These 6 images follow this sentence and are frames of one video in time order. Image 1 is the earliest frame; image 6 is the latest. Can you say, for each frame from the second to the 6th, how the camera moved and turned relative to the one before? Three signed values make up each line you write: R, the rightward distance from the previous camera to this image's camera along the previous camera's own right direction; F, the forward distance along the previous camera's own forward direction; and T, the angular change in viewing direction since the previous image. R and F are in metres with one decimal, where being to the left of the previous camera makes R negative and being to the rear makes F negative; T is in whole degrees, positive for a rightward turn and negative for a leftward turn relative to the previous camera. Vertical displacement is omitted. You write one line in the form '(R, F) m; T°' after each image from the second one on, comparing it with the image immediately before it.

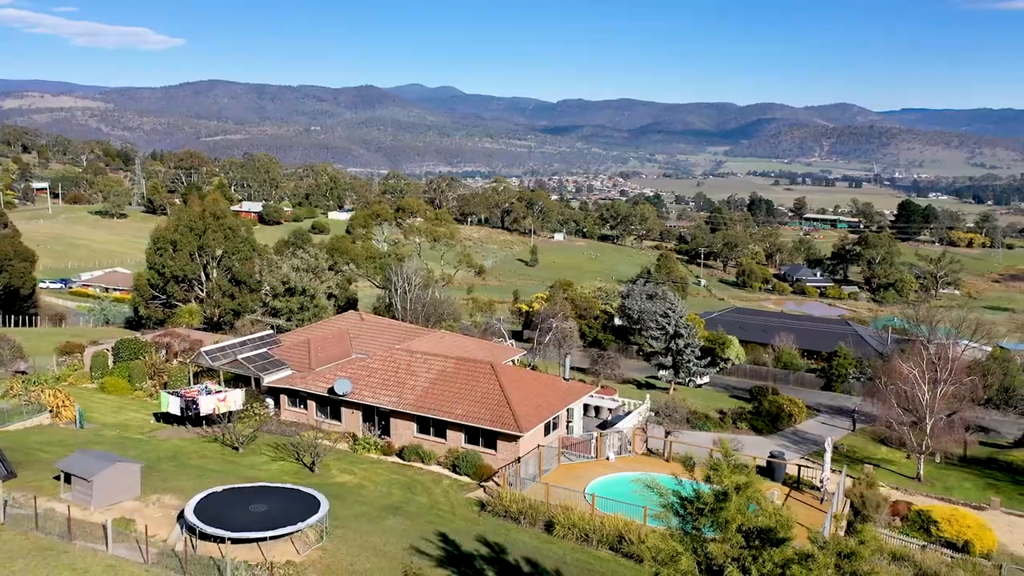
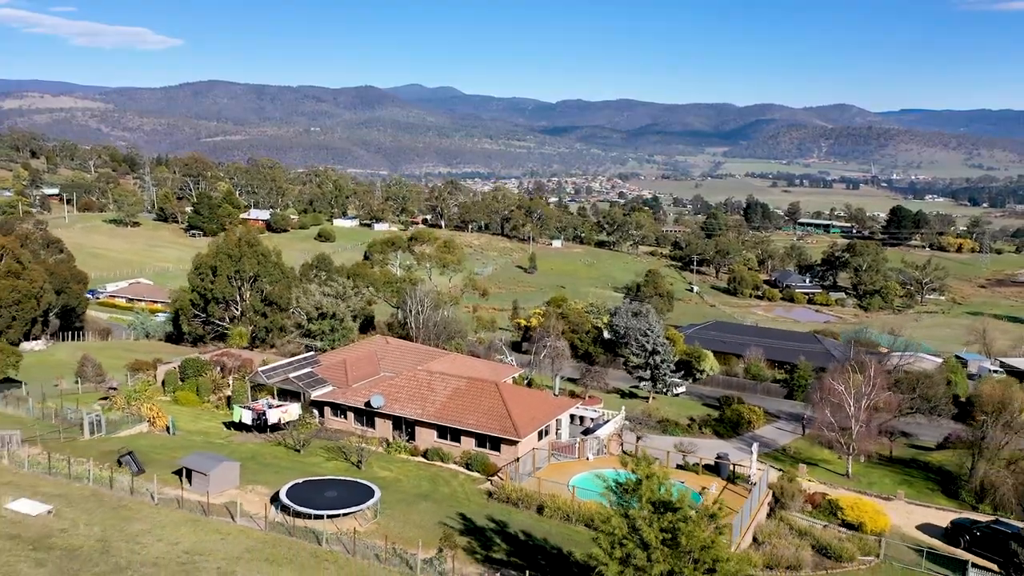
(0.0, -2.4) m; 0°
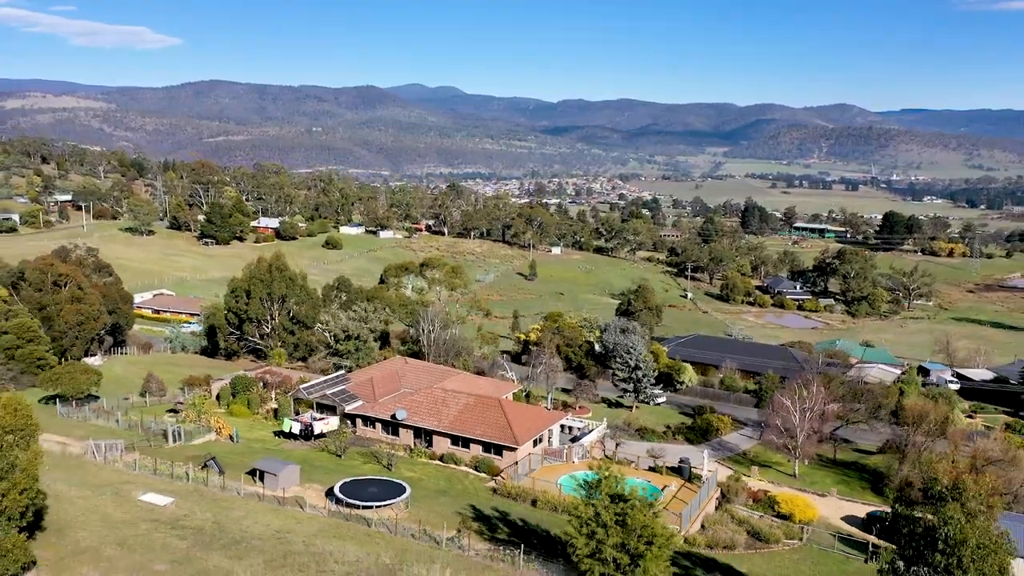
(0.0, -2.5) m; 0°
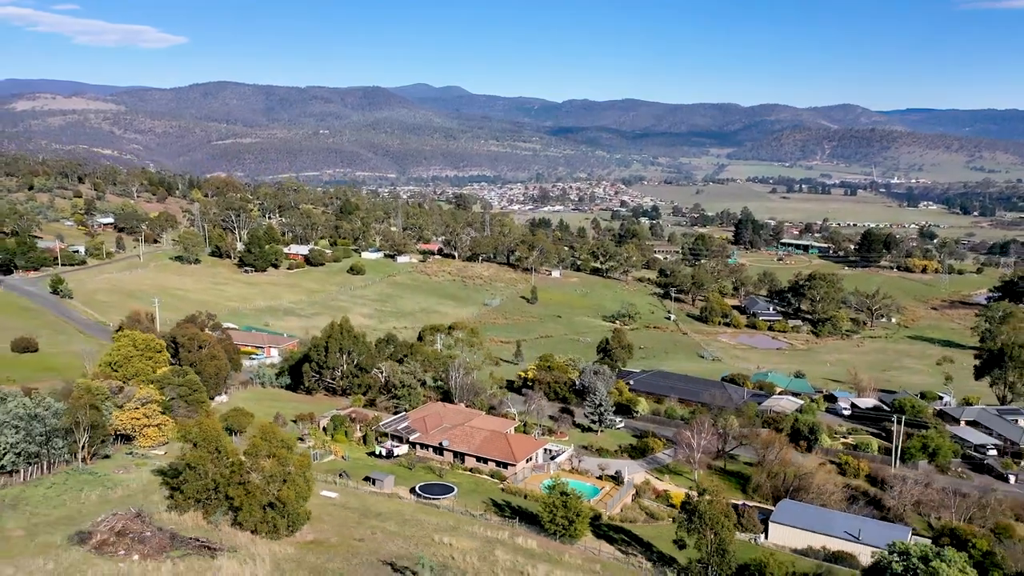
(+0.1, -9.0) m; 0°
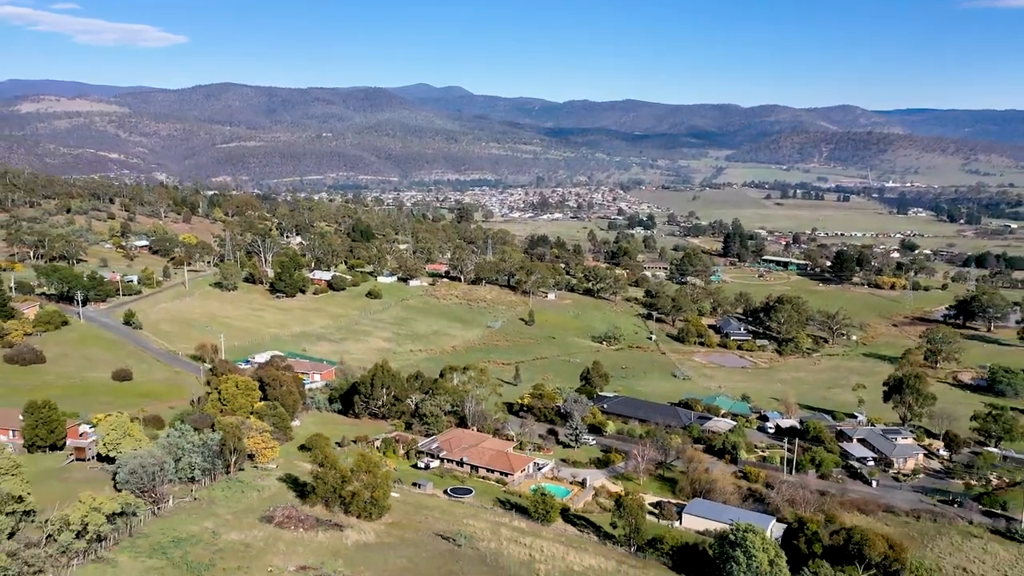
(+0.1, -10.3) m; 0°
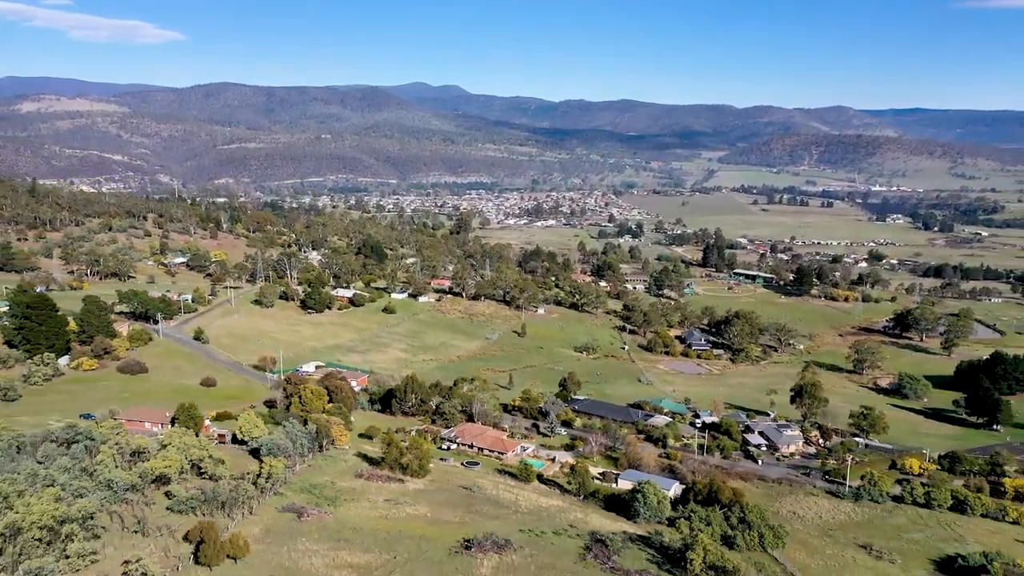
(+0.1, -15.9) m; 0°
